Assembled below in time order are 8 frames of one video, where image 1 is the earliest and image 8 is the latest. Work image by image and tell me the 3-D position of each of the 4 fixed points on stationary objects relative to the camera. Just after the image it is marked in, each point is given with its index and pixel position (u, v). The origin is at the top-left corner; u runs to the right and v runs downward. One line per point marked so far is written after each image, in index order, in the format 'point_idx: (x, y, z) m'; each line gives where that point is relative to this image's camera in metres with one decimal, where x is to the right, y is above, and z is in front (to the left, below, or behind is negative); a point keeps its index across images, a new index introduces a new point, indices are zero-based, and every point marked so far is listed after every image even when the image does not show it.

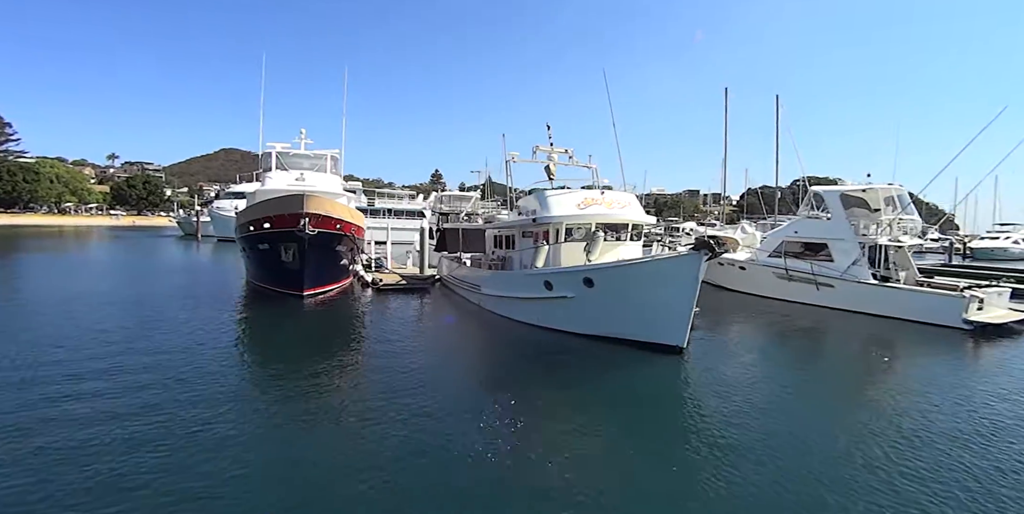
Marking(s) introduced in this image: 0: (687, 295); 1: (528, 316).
0: (+3.9, -0.8, +11.3) m
1: (+0.5, -1.7, +14.1) m
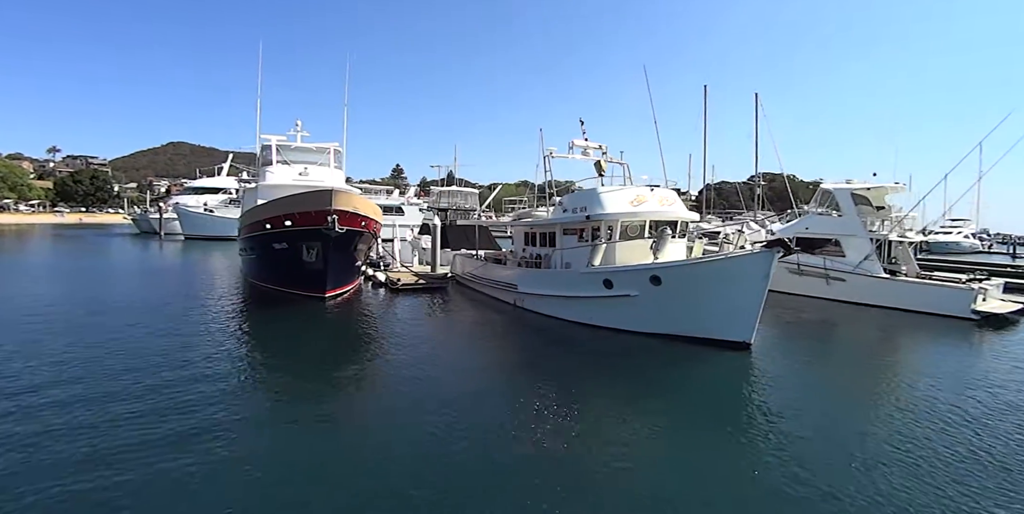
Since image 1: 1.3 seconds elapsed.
0: (+5.4, -0.8, +11.1) m
1: (+1.8, -1.6, +13.7) m
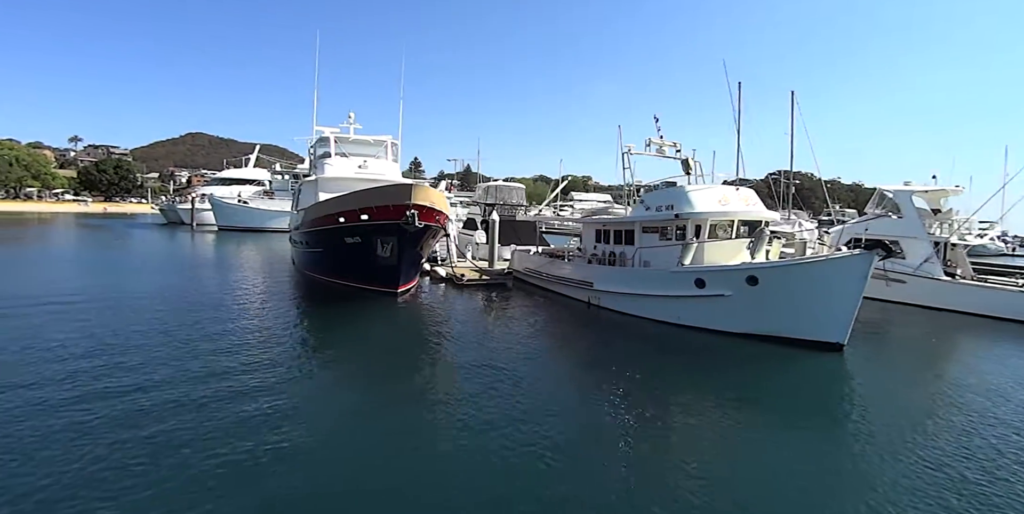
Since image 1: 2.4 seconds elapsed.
0: (+7.6, -0.8, +11.1) m
1: (+4.0, -1.5, +13.7) m
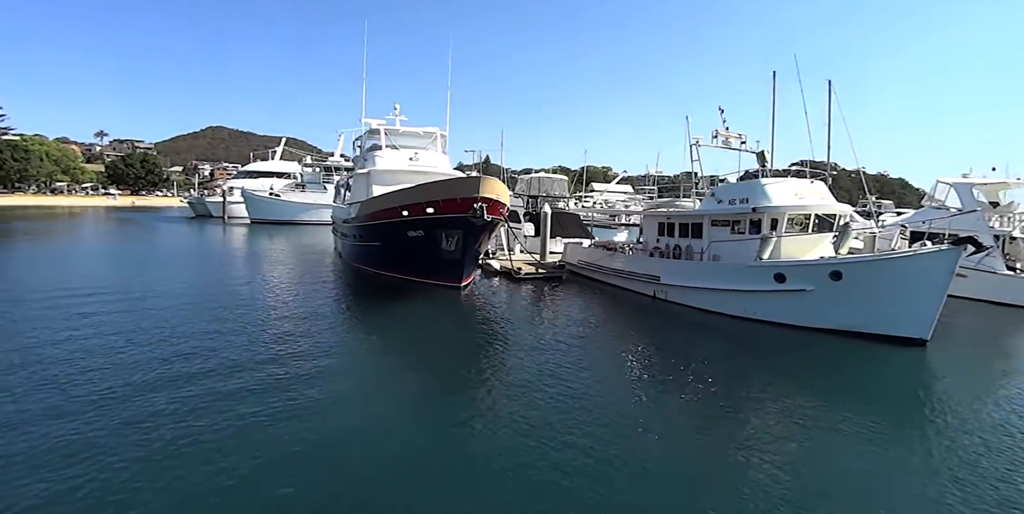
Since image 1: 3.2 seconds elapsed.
0: (+9.4, -0.7, +10.9) m
1: (+5.9, -1.4, +13.5) m
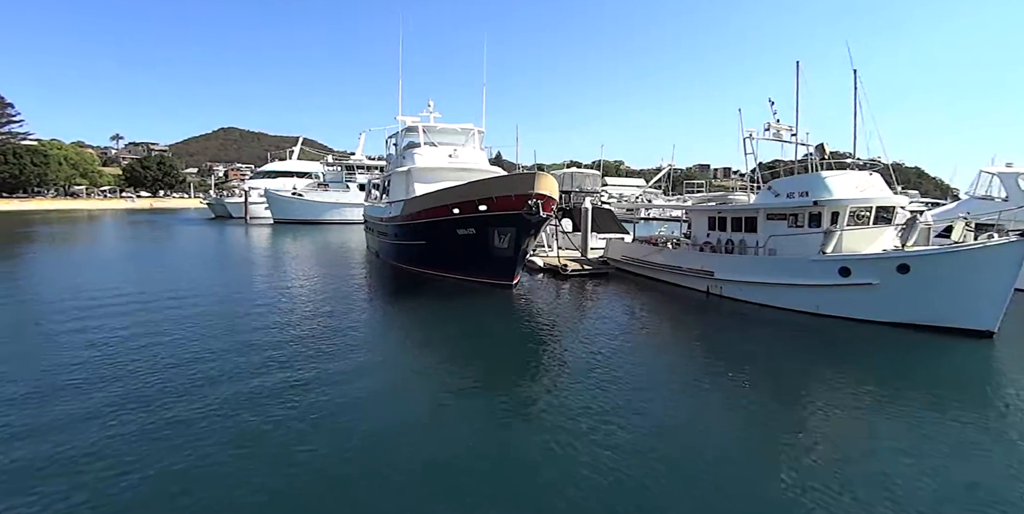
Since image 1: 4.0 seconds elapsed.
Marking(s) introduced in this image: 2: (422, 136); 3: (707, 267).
0: (+10.9, -0.5, +10.7) m
1: (+7.4, -1.2, +13.4) m
2: (-3.6, +4.8, +19.5) m
3: (+6.0, -0.3, +15.1) m
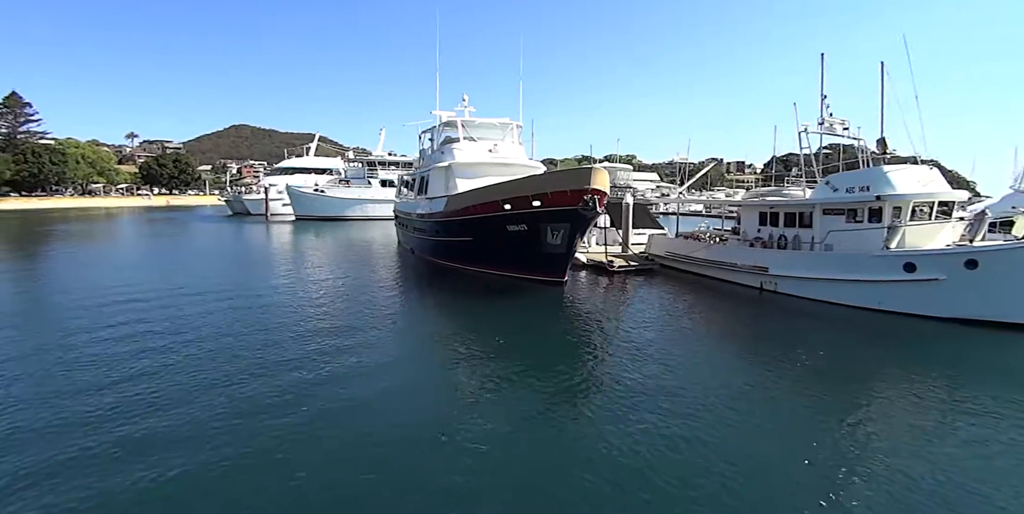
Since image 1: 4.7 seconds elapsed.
0: (+12.3, -0.4, +10.6) m
1: (+8.9, -1.1, +13.3) m
2: (-2.0, +4.9, +19.5) m
3: (+7.5, -0.2, +15.0) m
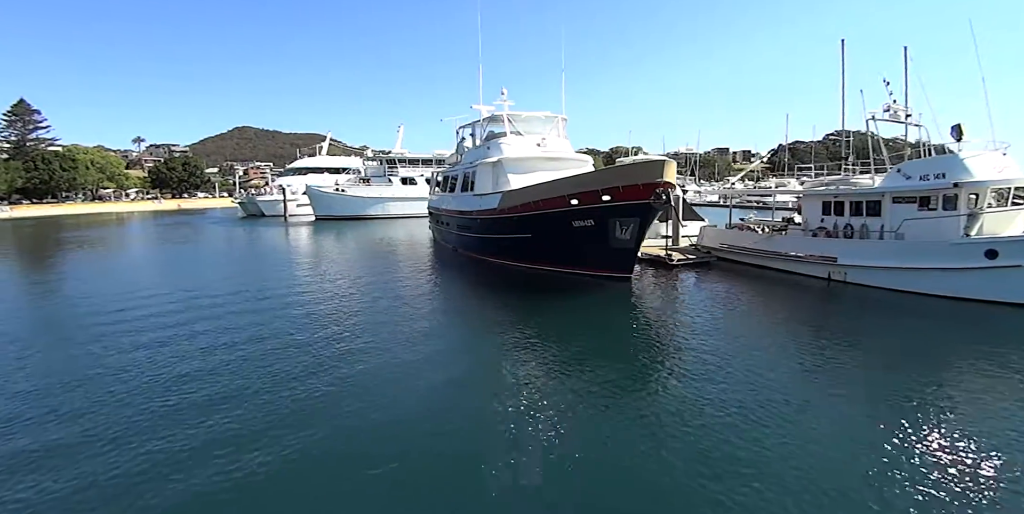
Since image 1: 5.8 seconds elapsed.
0: (+14.2, 0.0, +10.5) m
1: (+10.8, -0.8, +13.3) m
2: (-0.3, +5.0, +19.4) m
3: (+9.4, +0.1, +15.0) m
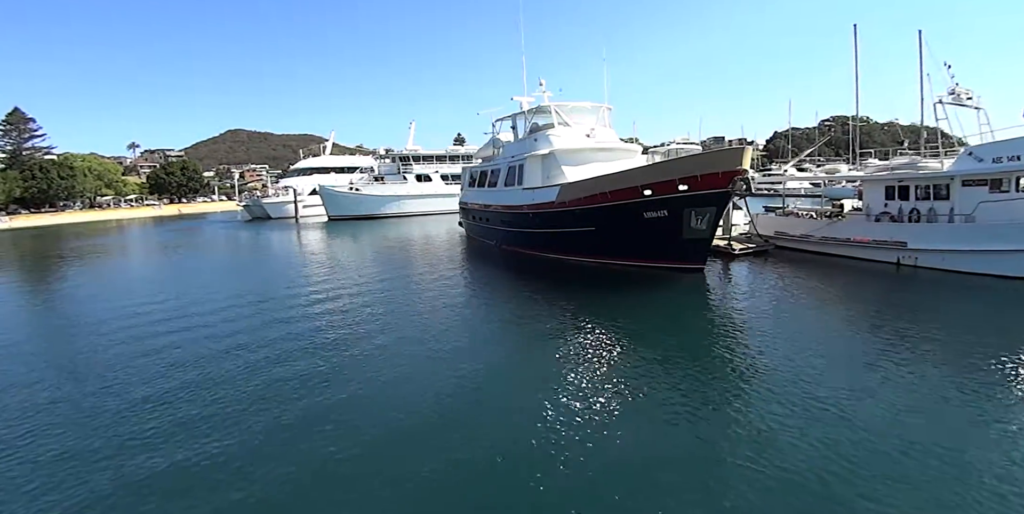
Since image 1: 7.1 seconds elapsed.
0: (+16.3, +0.6, +10.6) m
1: (+12.8, -0.3, +13.4) m
2: (+1.5, +5.2, +19.2) m
3: (+11.4, +0.6, +15.0) m
